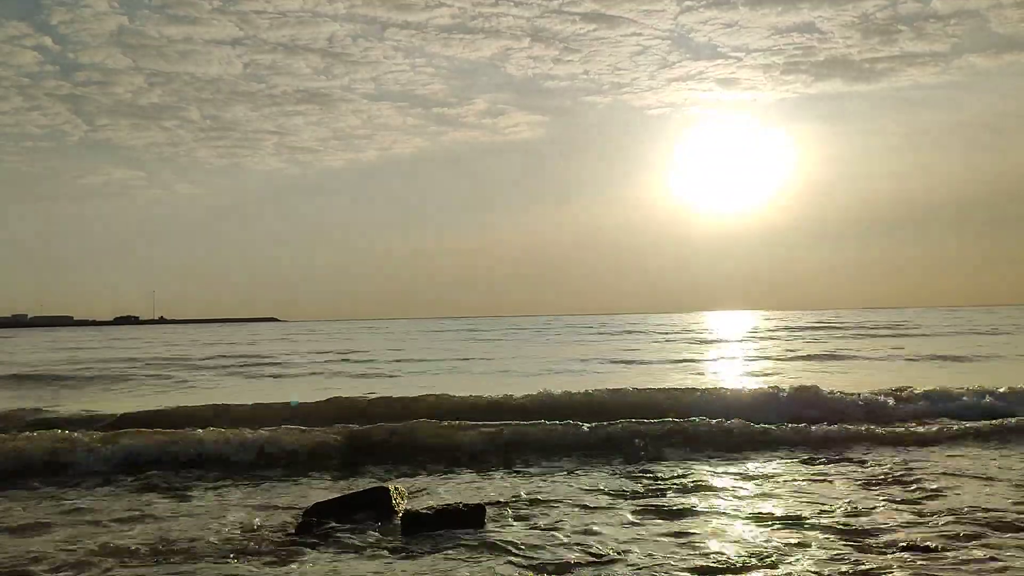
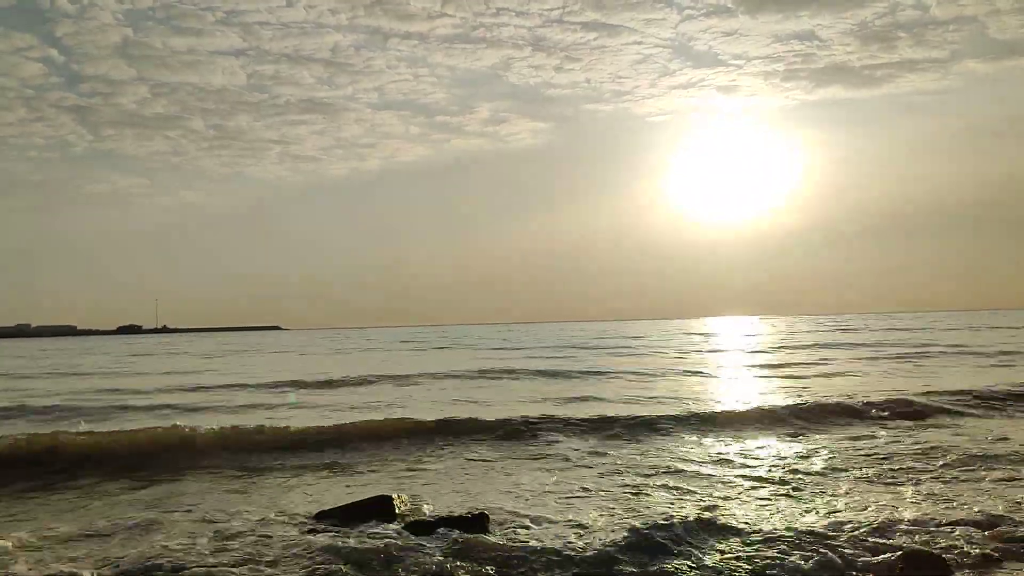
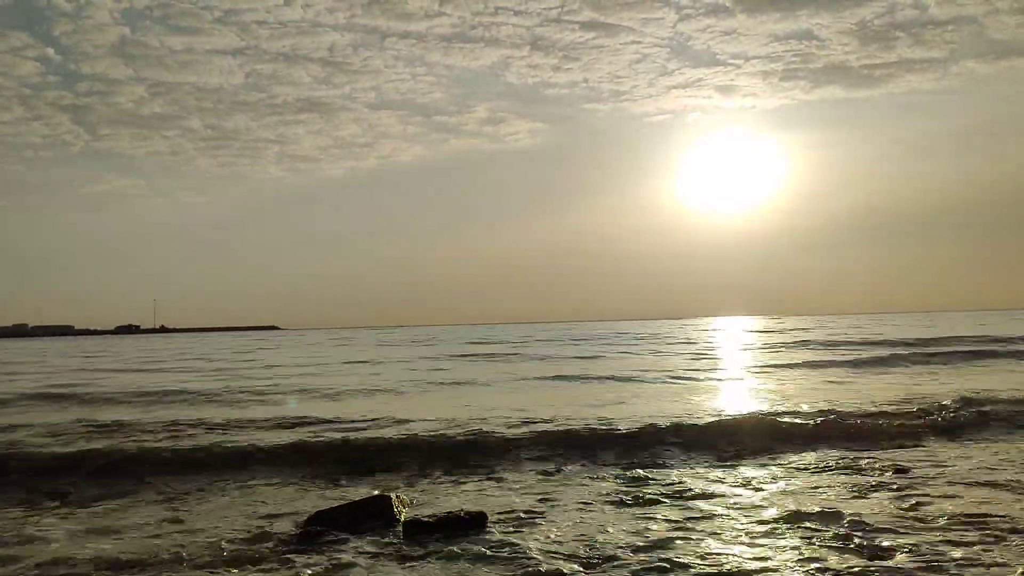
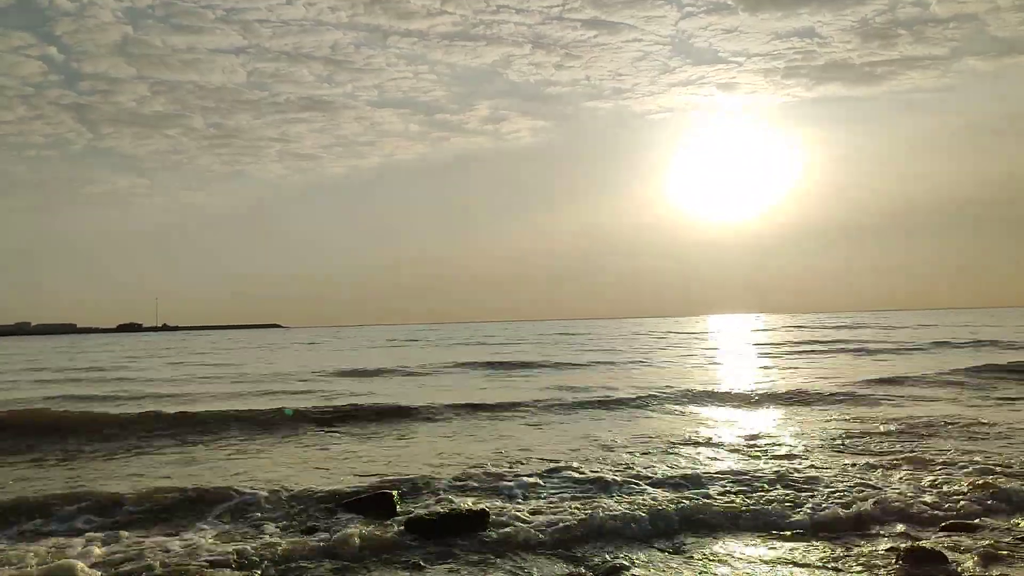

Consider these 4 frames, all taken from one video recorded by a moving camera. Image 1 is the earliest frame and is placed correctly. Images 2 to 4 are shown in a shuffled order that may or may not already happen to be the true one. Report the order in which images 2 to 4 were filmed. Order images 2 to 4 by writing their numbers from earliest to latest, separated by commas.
3, 4, 2
